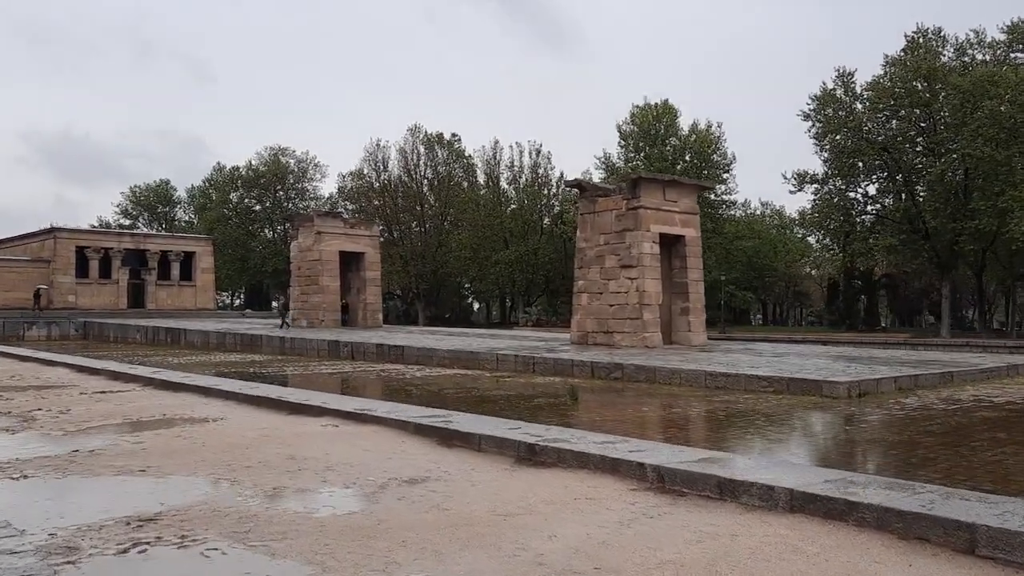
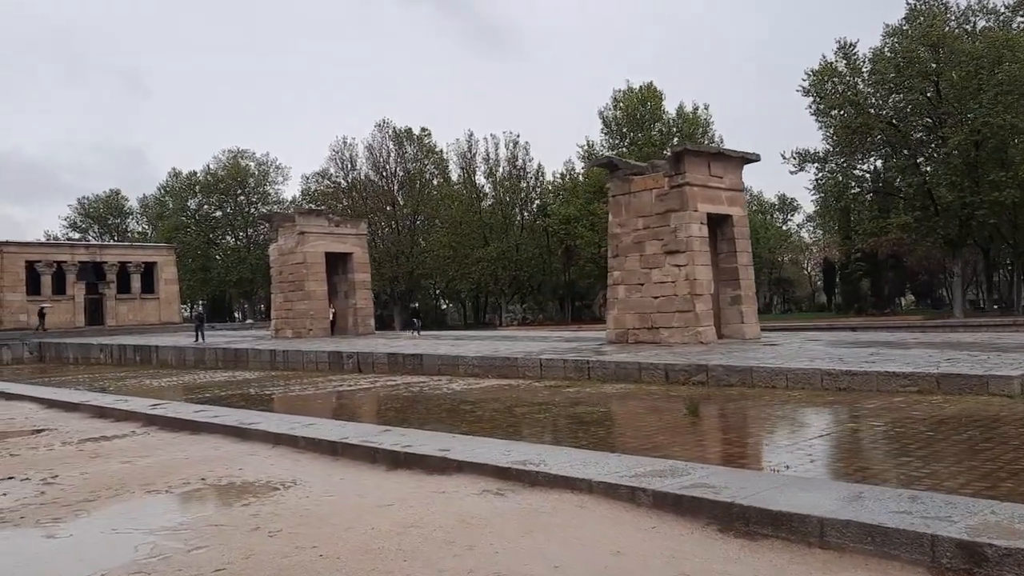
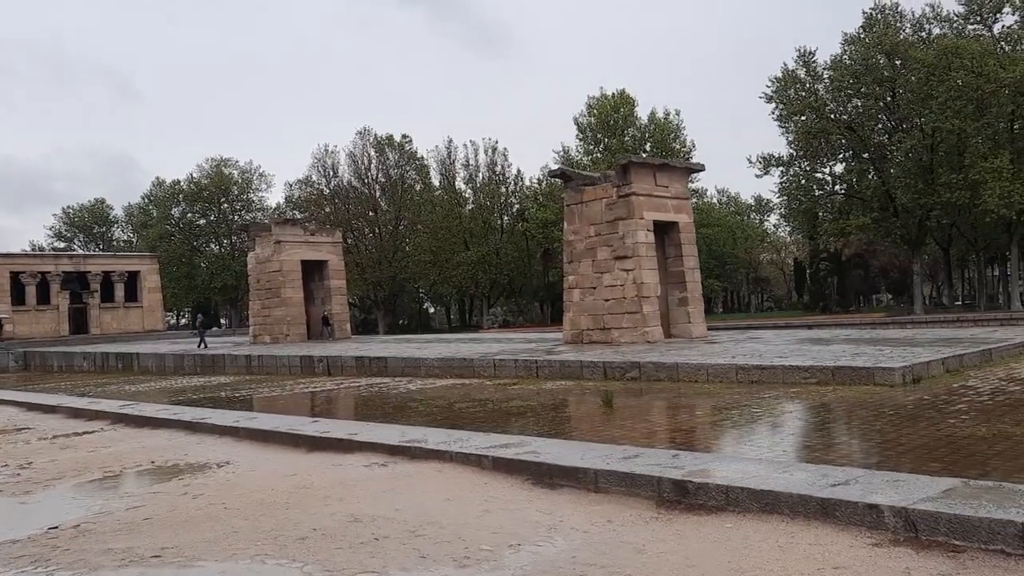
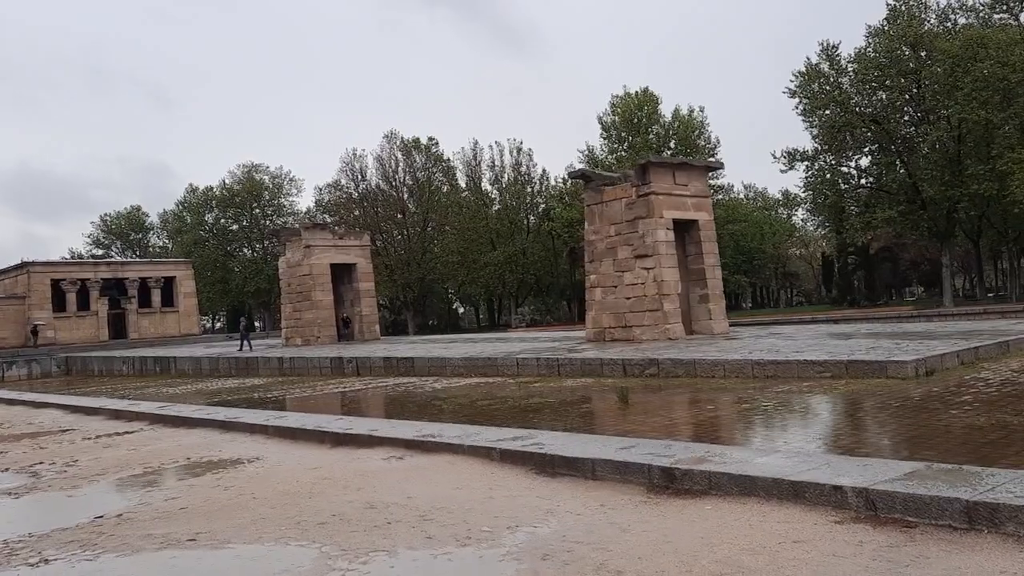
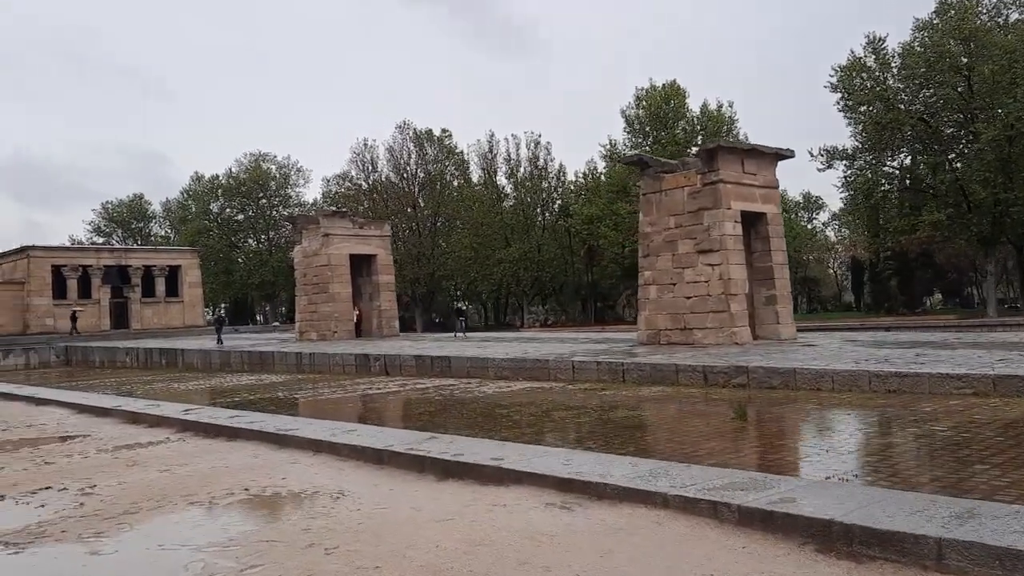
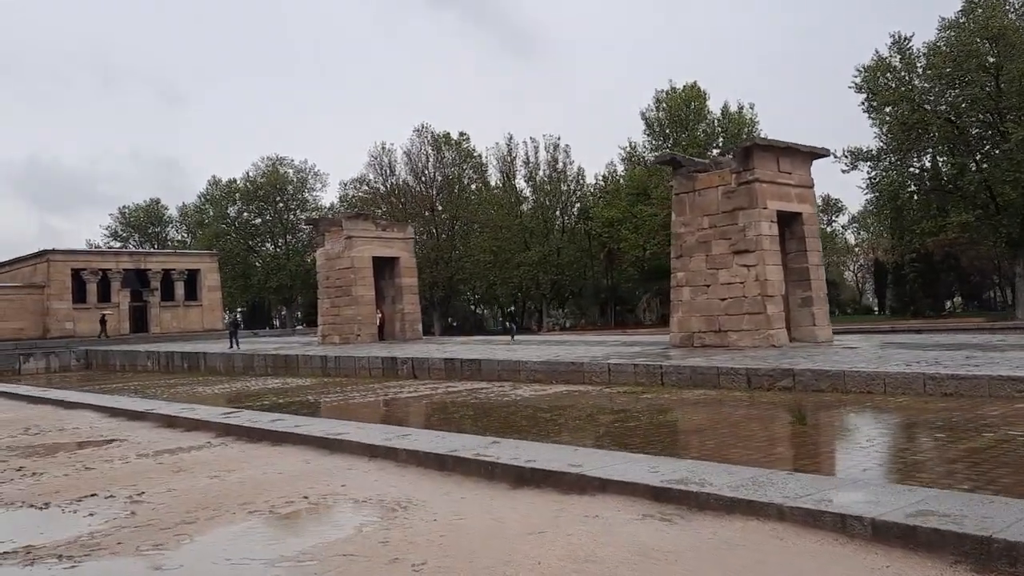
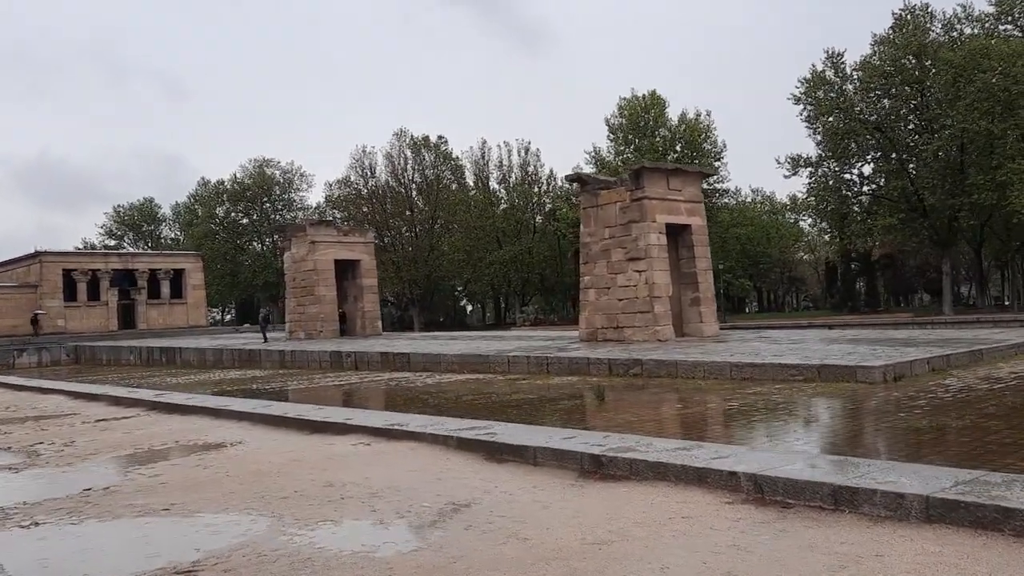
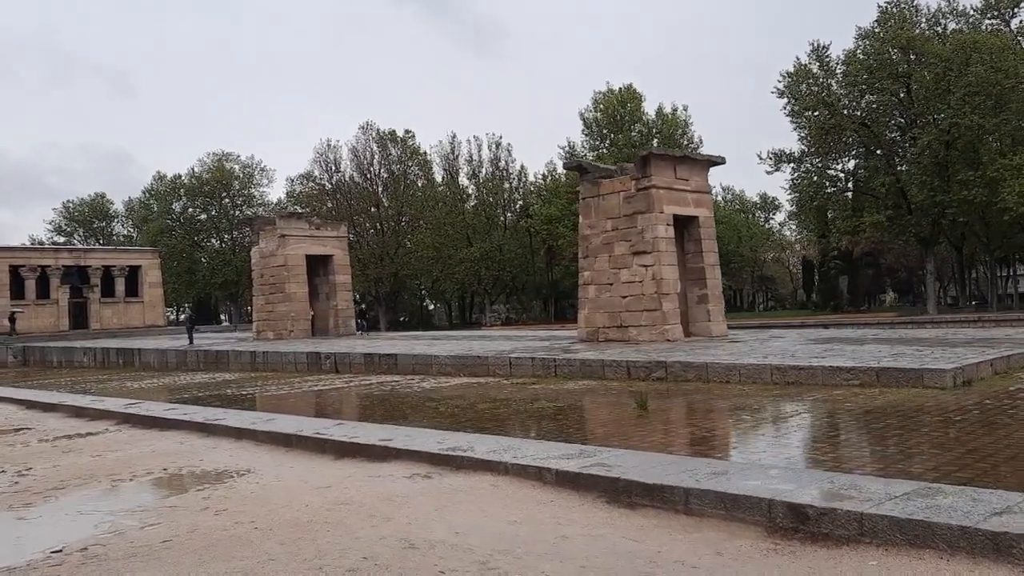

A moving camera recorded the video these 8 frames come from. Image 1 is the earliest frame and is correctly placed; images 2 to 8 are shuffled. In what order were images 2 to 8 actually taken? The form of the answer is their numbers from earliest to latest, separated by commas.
7, 4, 3, 8, 2, 5, 6
